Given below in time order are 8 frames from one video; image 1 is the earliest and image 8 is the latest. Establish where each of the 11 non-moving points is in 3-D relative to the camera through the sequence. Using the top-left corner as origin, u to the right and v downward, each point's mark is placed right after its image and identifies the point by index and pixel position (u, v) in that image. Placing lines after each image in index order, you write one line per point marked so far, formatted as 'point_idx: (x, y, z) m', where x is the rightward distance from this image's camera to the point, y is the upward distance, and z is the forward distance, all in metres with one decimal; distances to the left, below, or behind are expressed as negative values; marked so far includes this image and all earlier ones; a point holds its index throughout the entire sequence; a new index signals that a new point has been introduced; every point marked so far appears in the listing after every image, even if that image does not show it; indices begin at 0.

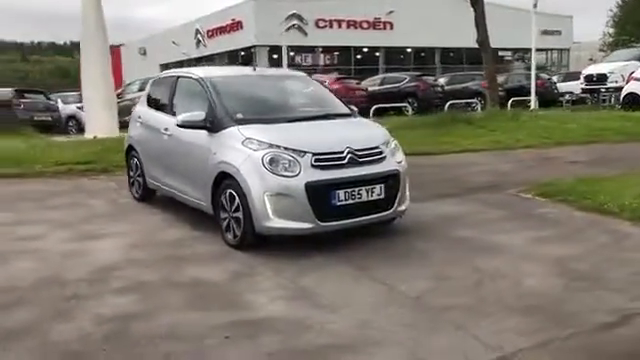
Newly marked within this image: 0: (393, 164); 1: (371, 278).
0: (+0.8, +0.2, +6.6) m
1: (+0.5, -0.9, +5.5) m
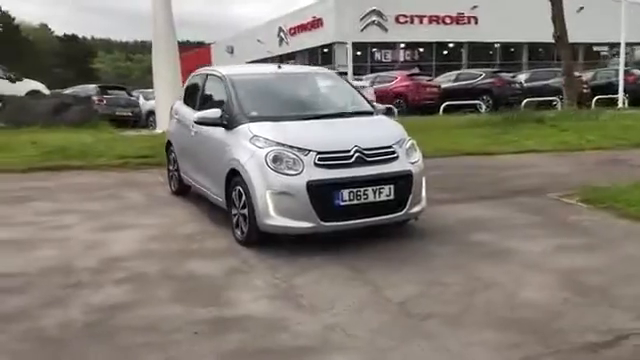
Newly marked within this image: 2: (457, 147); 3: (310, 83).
0: (+0.9, +0.2, +6.4) m
1: (+0.4, -0.9, +5.3) m
2: (+3.2, +0.8, +14.1) m
3: (-0.2, +1.2, +7.6) m
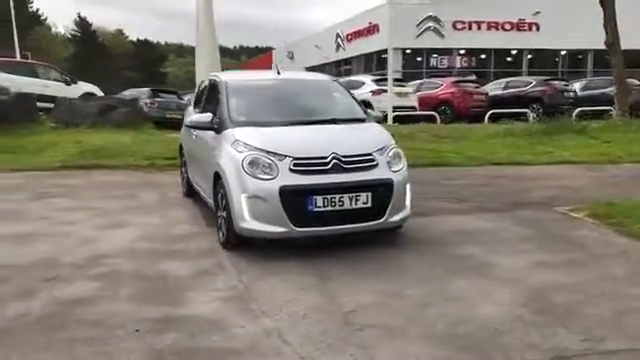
0: (+0.7, +0.1, +6.4) m
1: (0.0, -1.0, +5.3) m
2: (+3.8, +0.6, +13.7) m
3: (-0.3, +1.1, +7.6) m
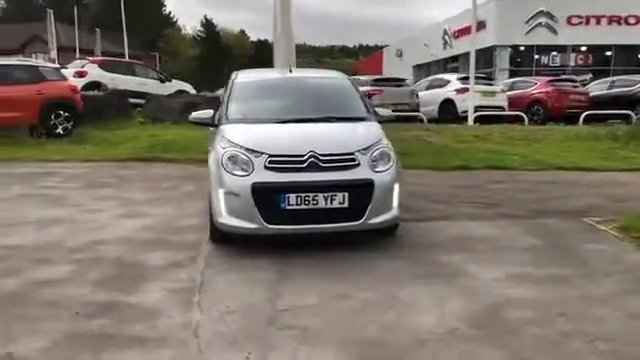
0: (+0.5, +0.1, +6.2) m
1: (-0.4, -0.9, +5.3) m
2: (+5.0, +0.4, +12.8) m
3: (-0.2, +1.2, +7.6) m
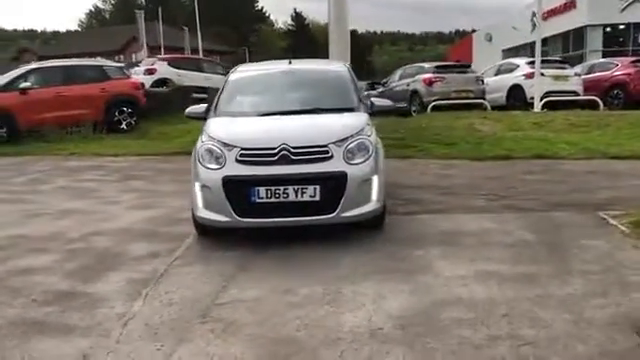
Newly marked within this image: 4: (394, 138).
0: (+0.2, +0.2, +6.1) m
1: (-0.8, -0.9, +5.3) m
2: (+5.7, +0.6, +11.8) m
3: (-0.2, +1.3, +7.5) m
4: (+1.7, +1.0, +13.8) m
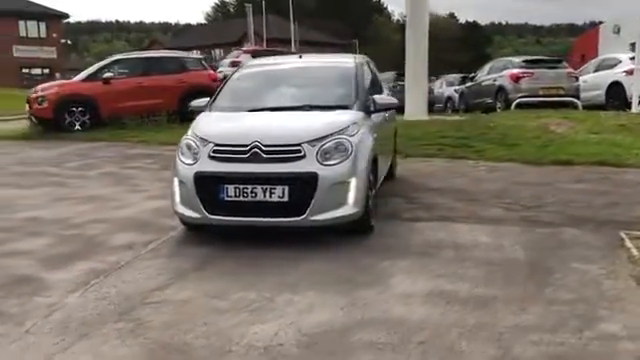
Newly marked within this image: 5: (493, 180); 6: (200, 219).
0: (-0.1, +0.1, +5.8) m
1: (-1.3, -0.8, +5.3) m
2: (+6.5, +0.4, +10.4) m
3: (-0.2, +1.3, +7.3) m
4: (+2.9, +0.9, +13.1) m
5: (+2.6, 0.0, +9.2) m
6: (-1.2, -0.4, +6.0) m
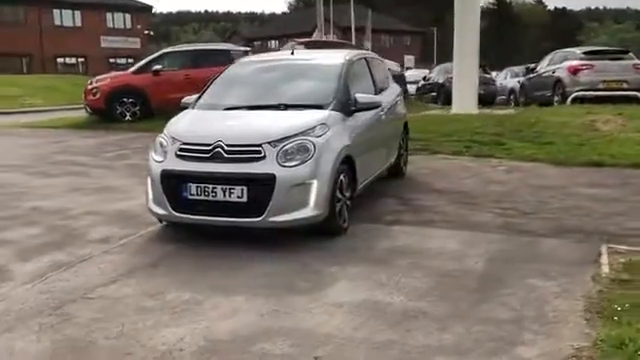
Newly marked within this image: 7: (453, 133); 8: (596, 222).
0: (-0.5, +0.1, +5.7) m
1: (-1.7, -0.8, +5.4) m
2: (+6.6, +0.3, +9.4) m
3: (-0.3, +1.3, +7.2) m
4: (+3.5, +1.0, +12.5) m
5: (+2.7, 0.0, +8.7) m
6: (-1.6, -0.4, +6.2) m
7: (+2.8, +1.0, +12.8) m
8: (+3.0, -0.5, +6.4) m
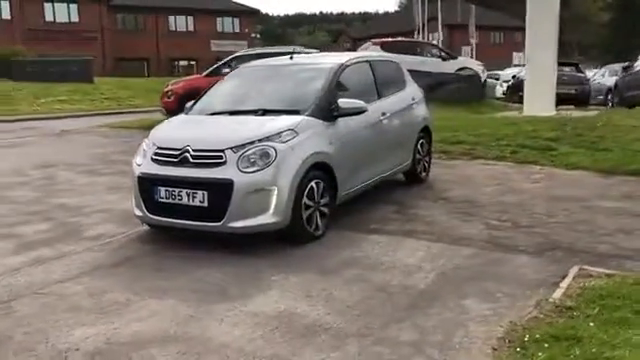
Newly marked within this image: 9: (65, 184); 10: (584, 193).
0: (-0.8, +0.1, +5.8) m
1: (-2.2, -0.9, +5.7) m
2: (+6.8, +0.1, +8.0) m
3: (-0.4, +1.2, +7.2) m
4: (+4.4, +0.8, +11.7) m
5: (+2.8, -0.1, +8.1) m
6: (-1.8, -0.4, +6.4) m
7: (+3.7, +0.9, +12.1) m
8: (+2.6, -0.6, +5.8) m
9: (-4.3, -0.1, +10.1) m
10: (+3.5, -0.2, +7.8) m
